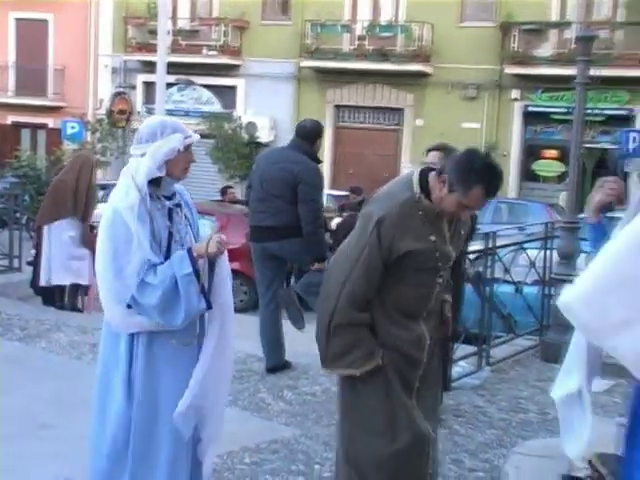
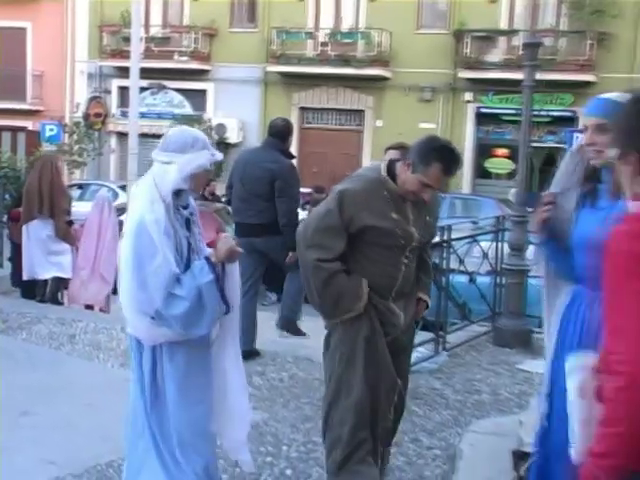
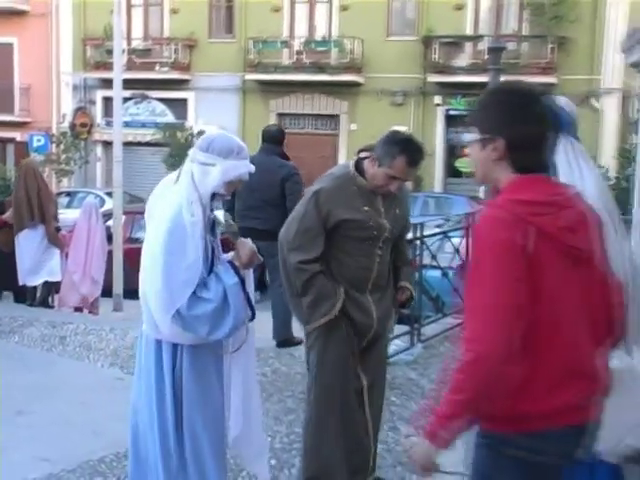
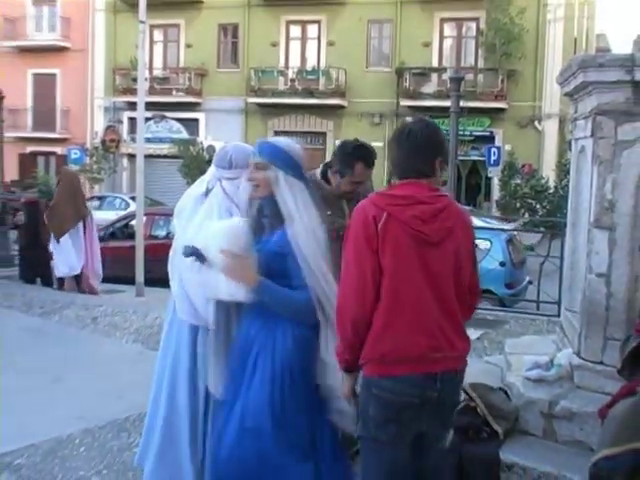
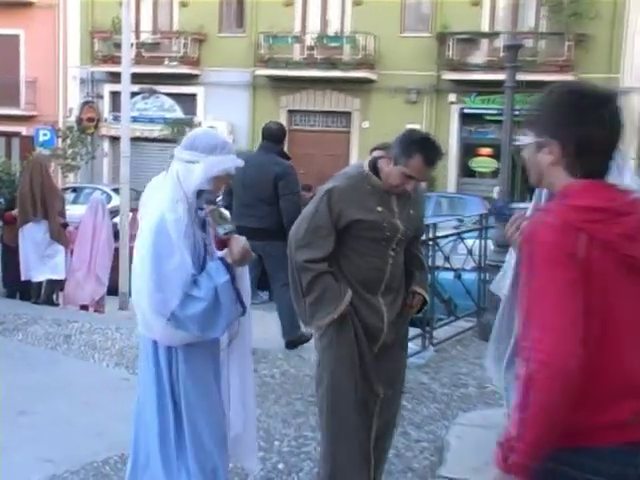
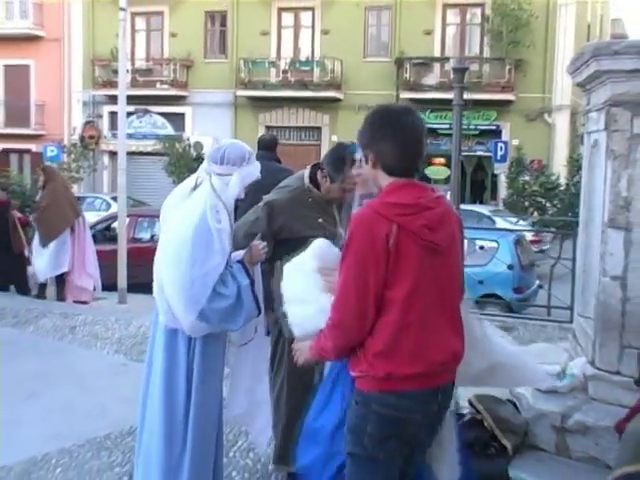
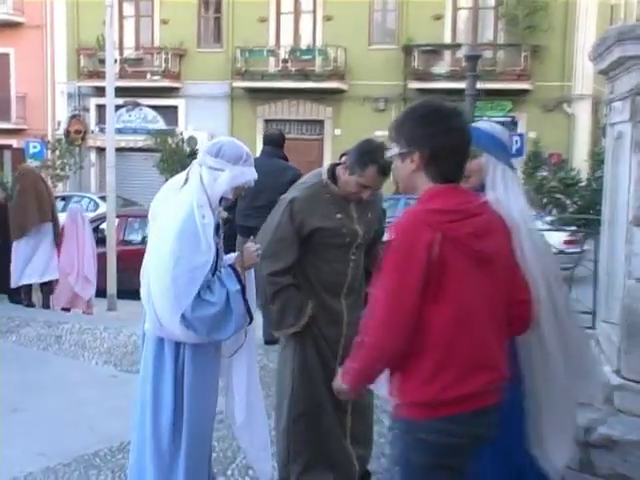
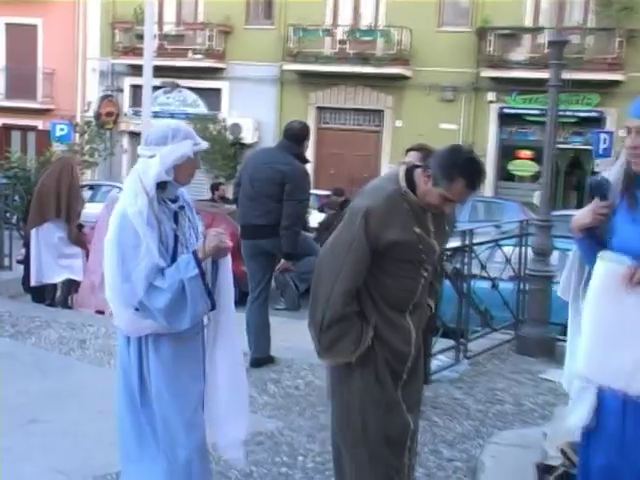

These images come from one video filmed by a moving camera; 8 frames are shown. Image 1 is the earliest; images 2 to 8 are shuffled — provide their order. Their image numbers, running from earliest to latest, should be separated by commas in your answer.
8, 2, 5, 3, 7, 6, 4
